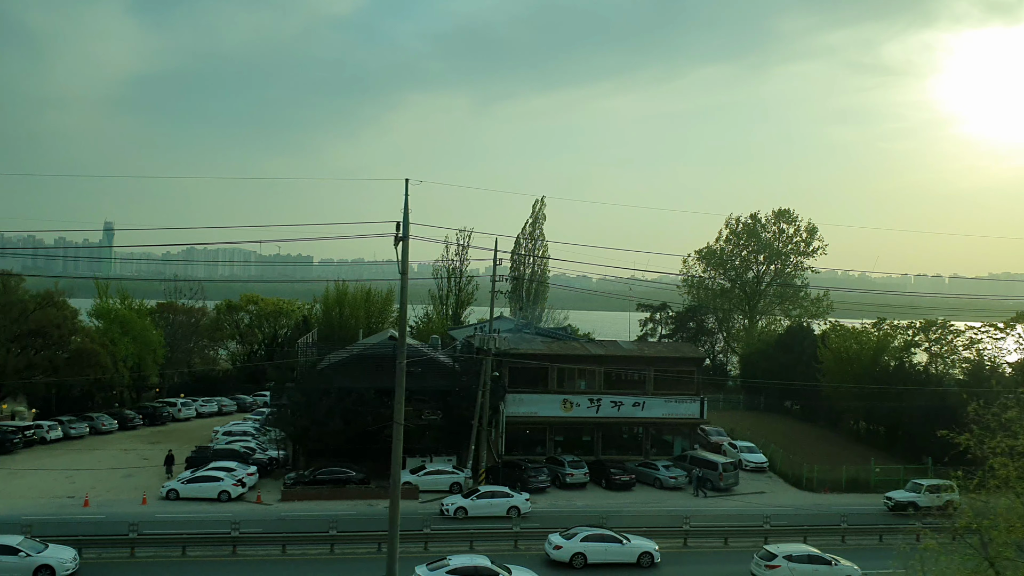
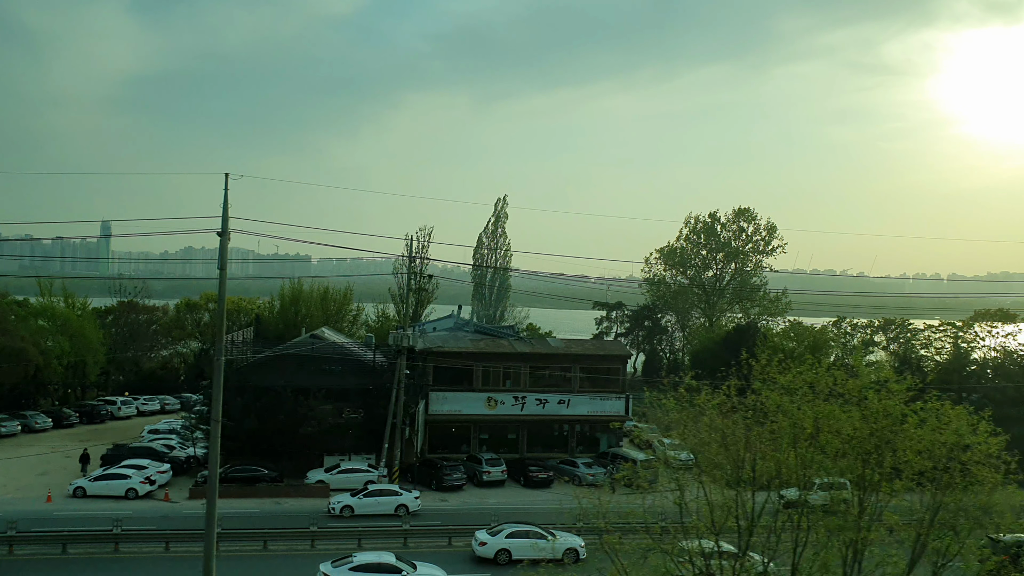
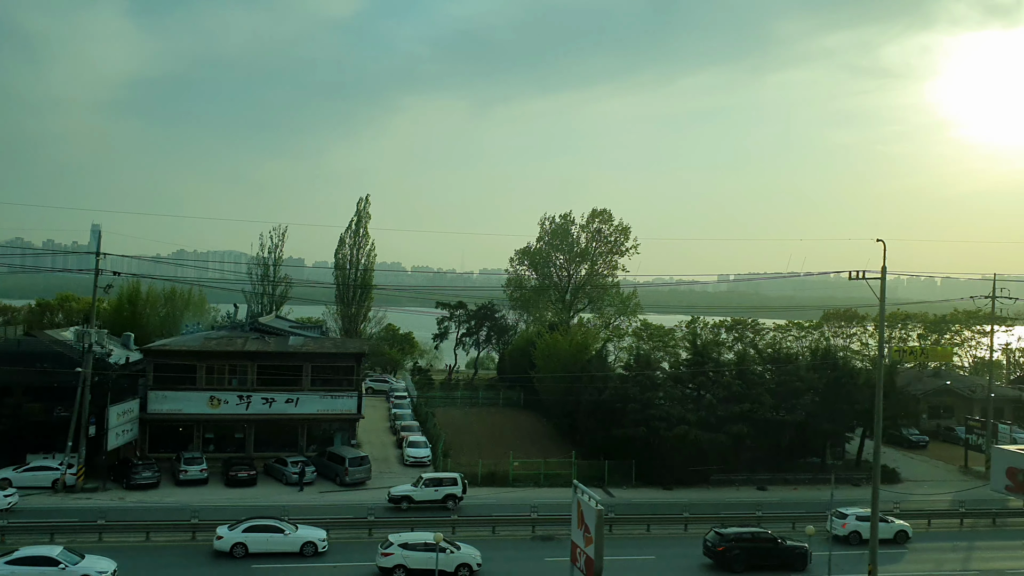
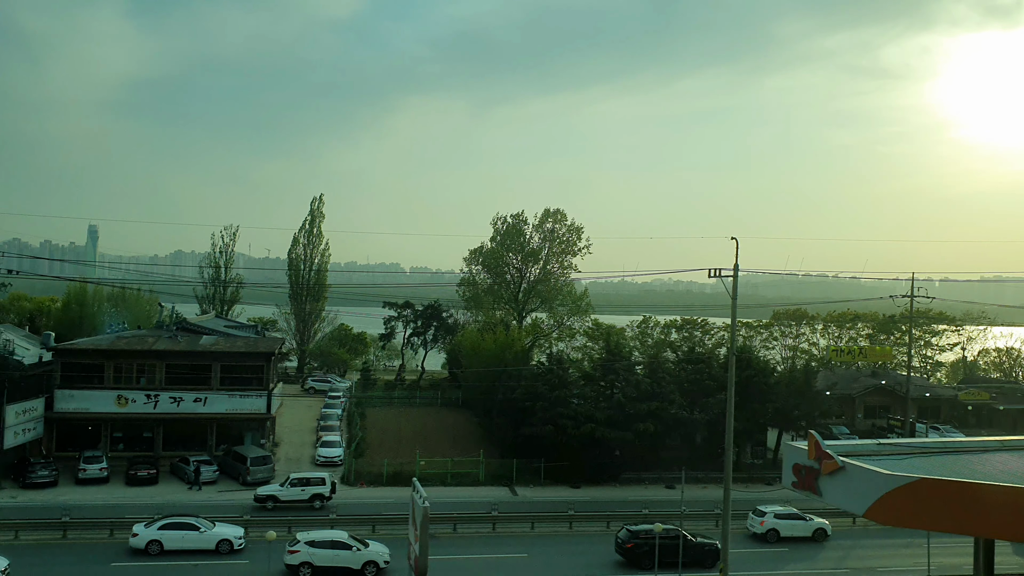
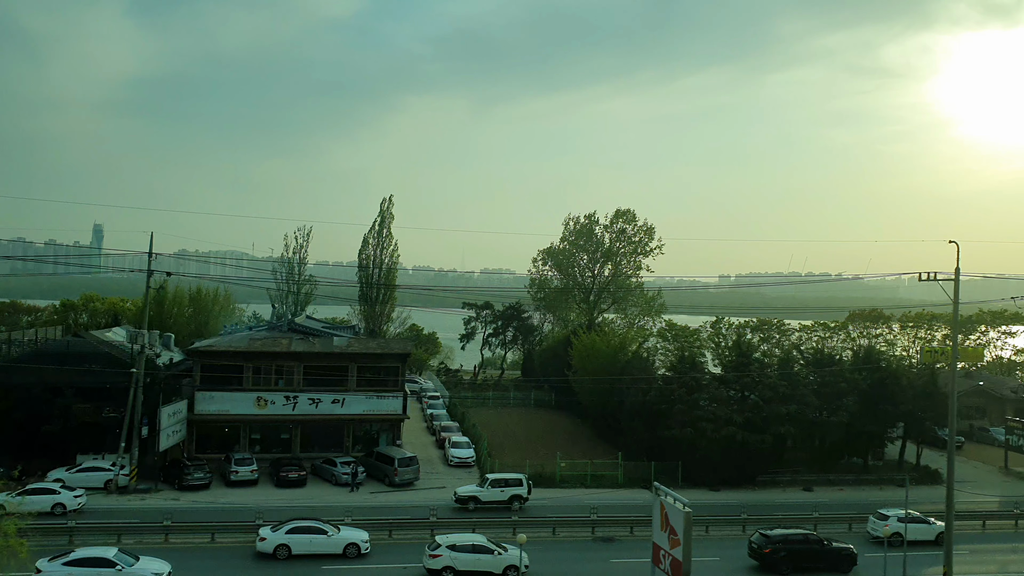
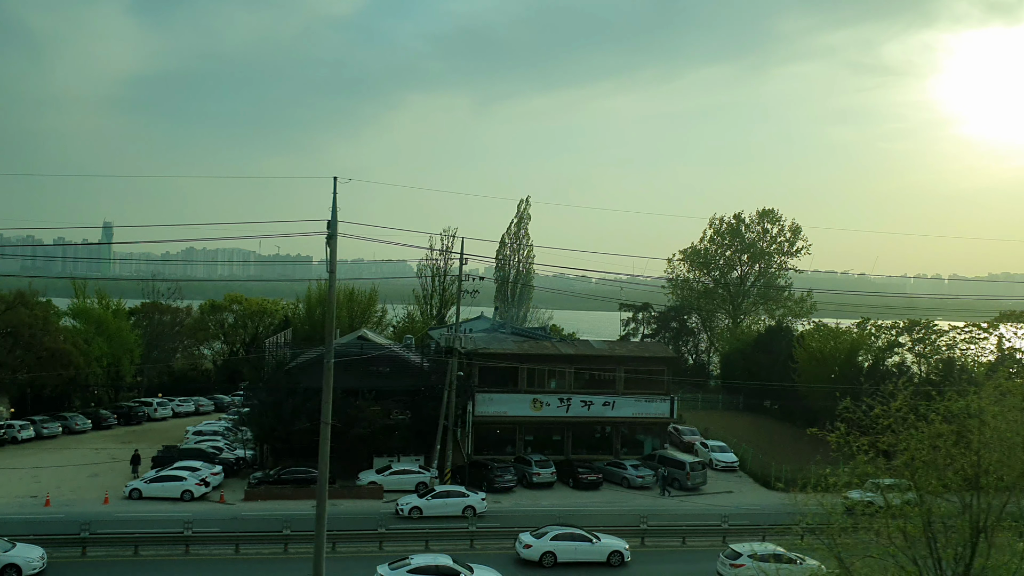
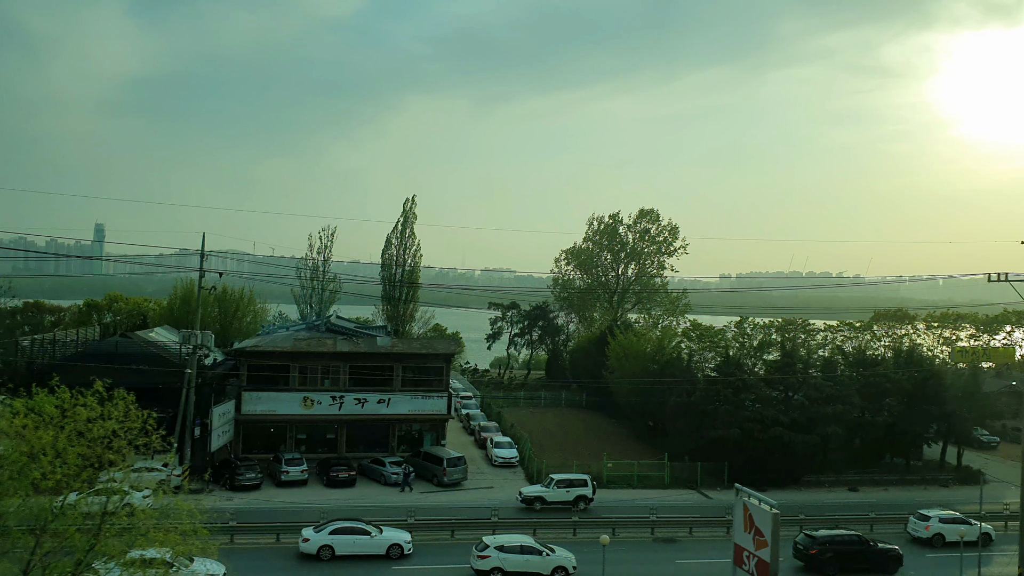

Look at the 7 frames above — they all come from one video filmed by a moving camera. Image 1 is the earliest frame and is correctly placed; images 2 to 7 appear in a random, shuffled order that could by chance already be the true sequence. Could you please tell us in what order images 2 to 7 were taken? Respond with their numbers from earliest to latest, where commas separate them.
6, 2, 7, 5, 3, 4
